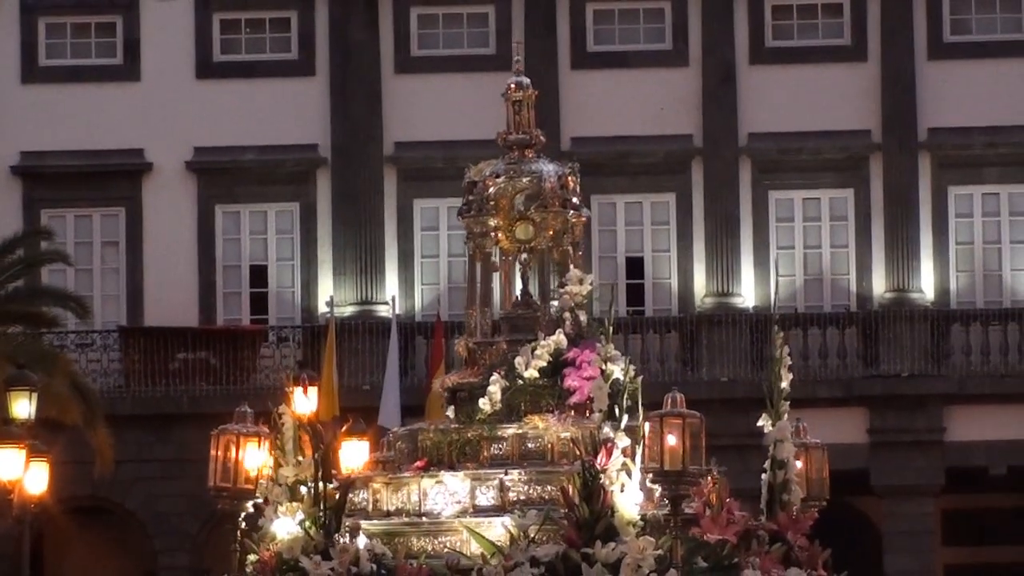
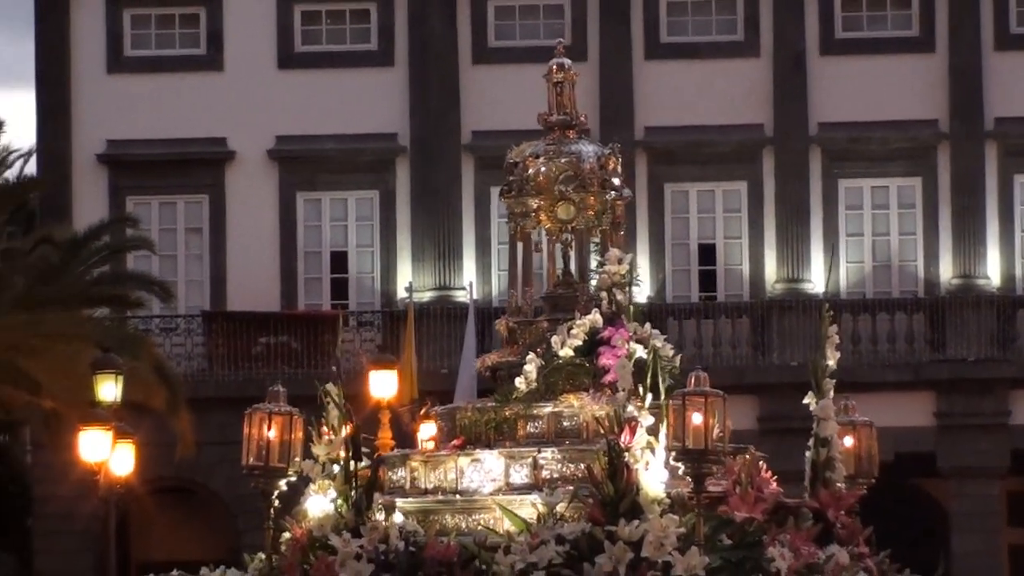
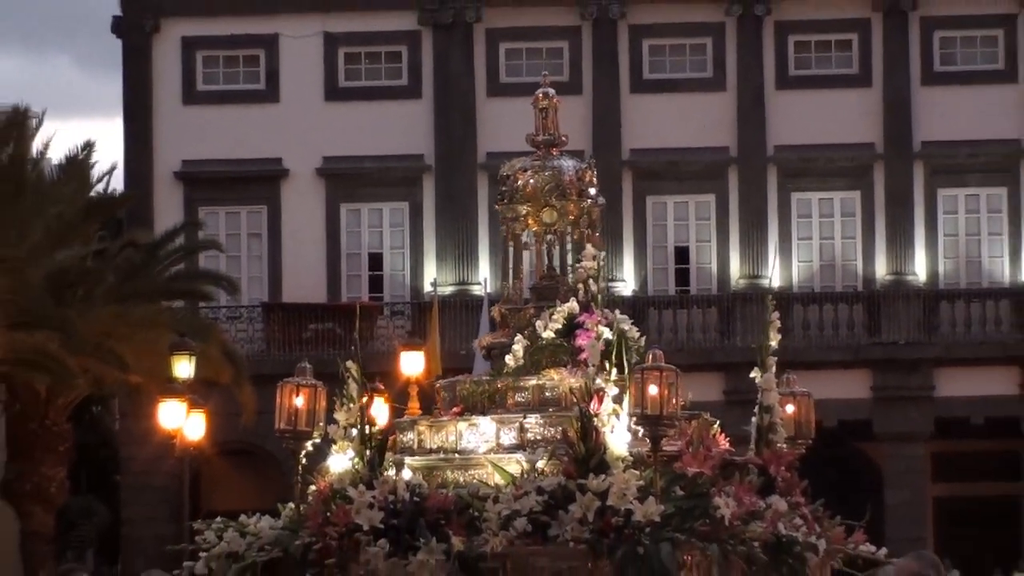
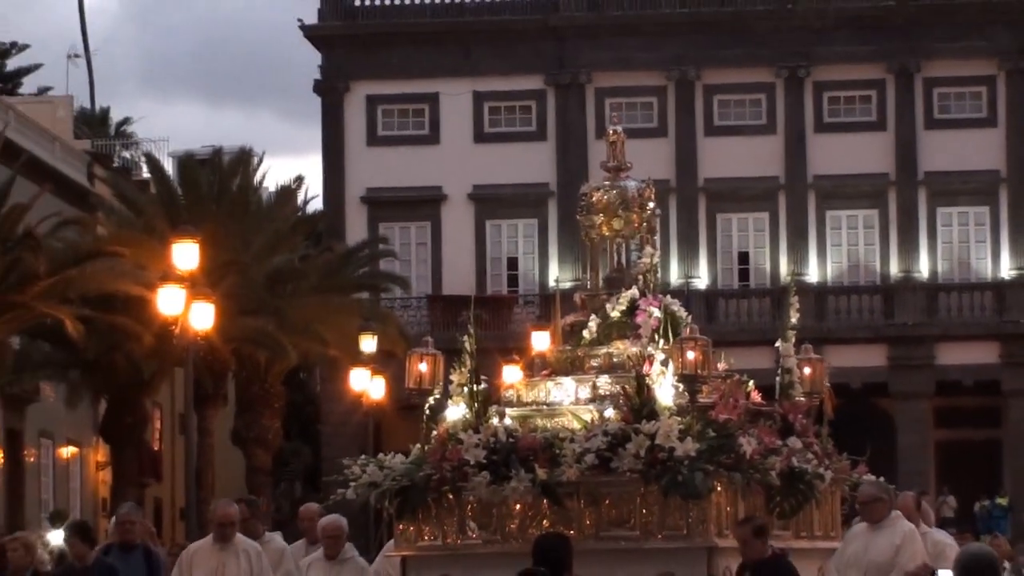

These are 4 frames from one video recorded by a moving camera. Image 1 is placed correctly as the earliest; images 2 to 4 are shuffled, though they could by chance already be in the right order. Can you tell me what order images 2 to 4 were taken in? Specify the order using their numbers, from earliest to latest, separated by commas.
2, 3, 4
